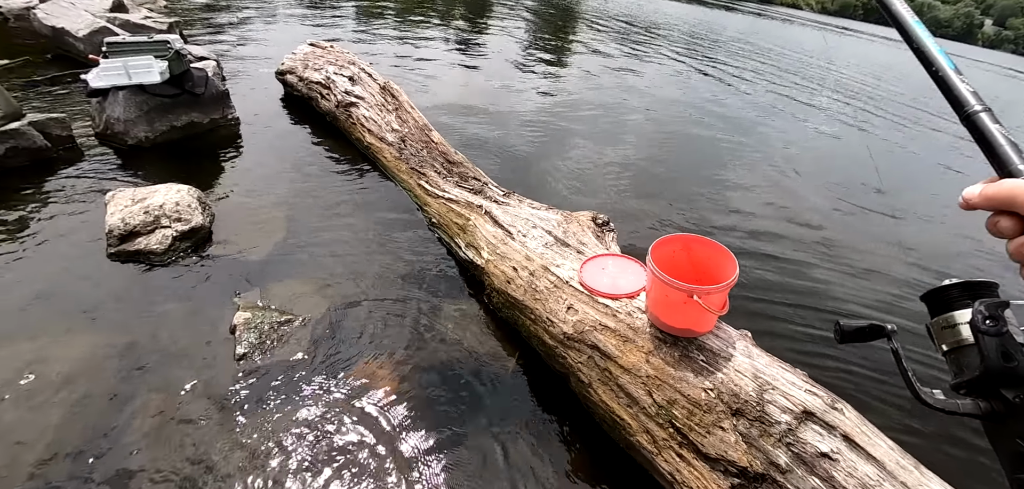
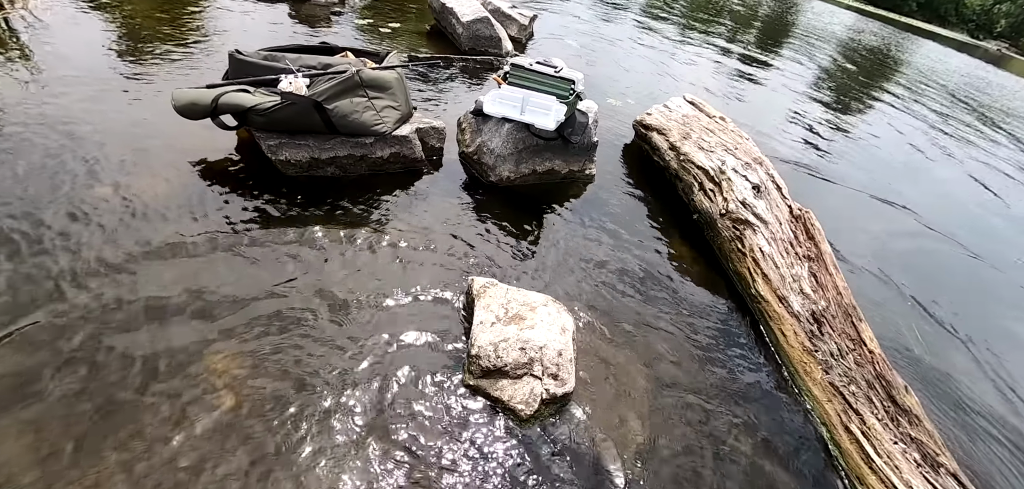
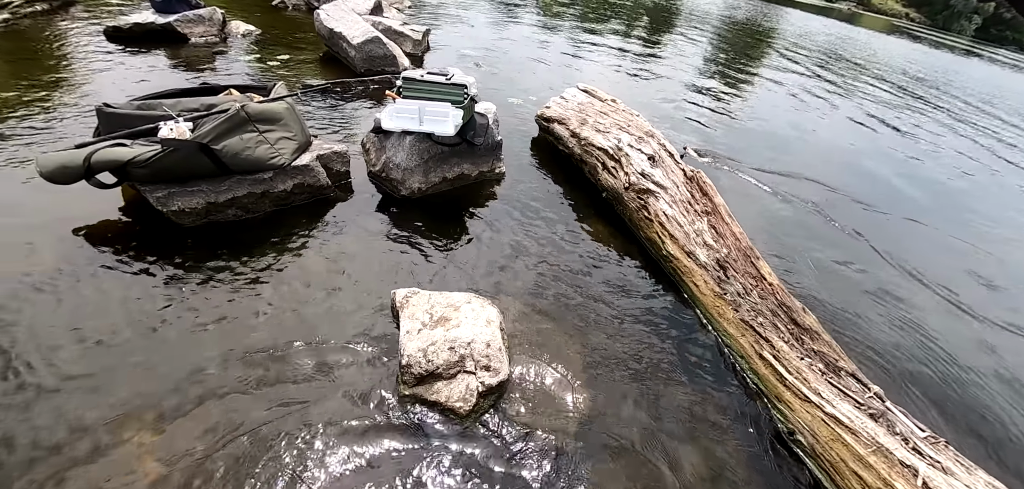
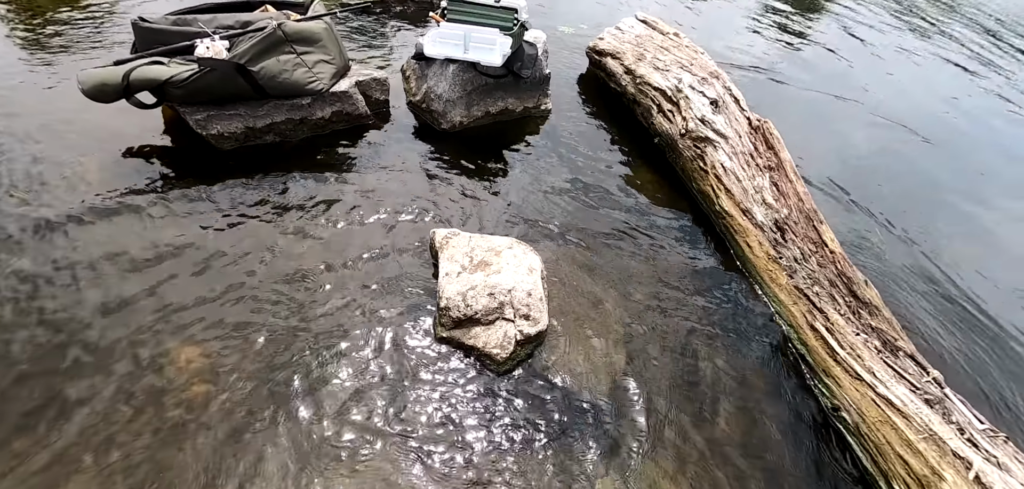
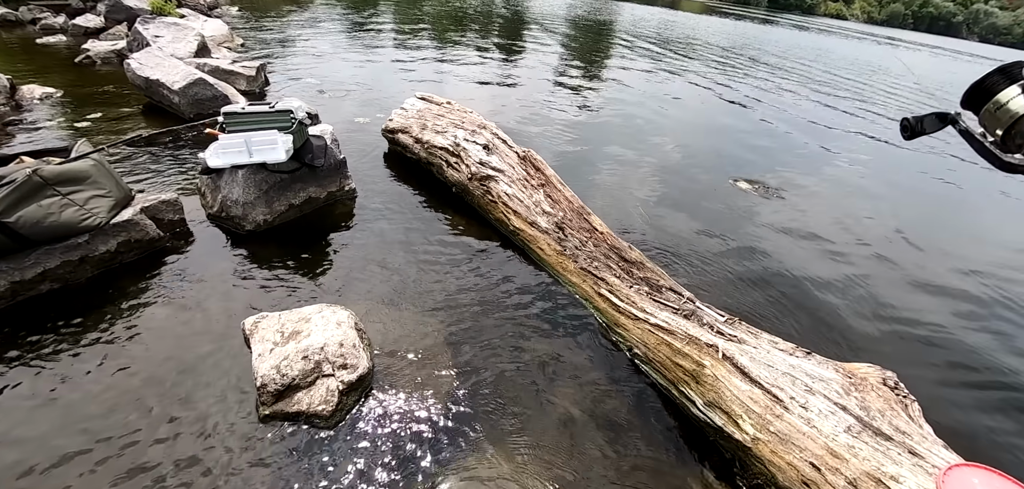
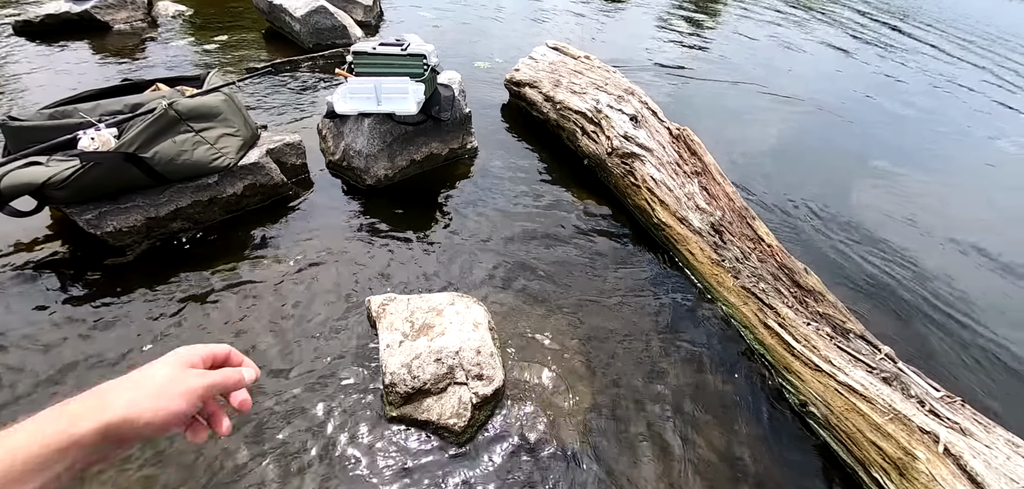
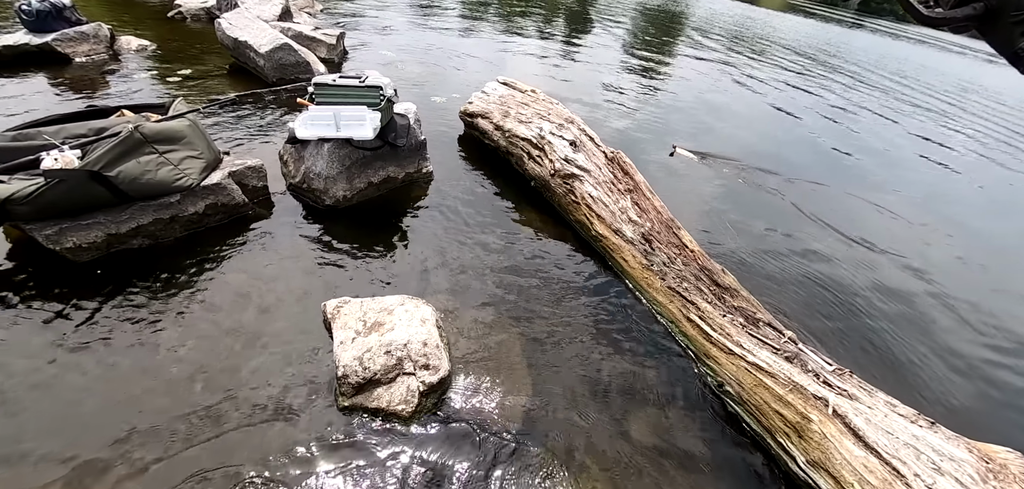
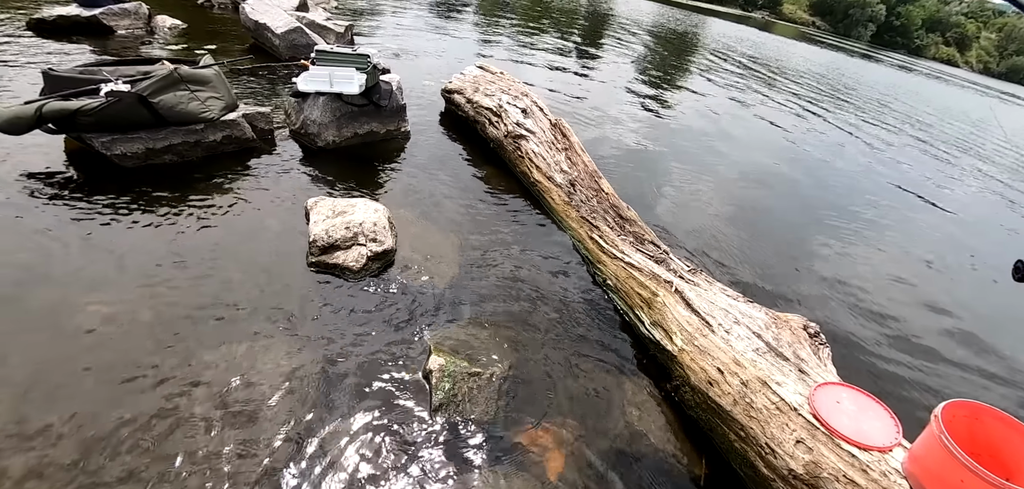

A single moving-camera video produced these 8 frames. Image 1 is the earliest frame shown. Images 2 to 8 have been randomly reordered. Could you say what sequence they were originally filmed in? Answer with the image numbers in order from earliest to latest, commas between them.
8, 5, 7, 3, 2, 4, 6
